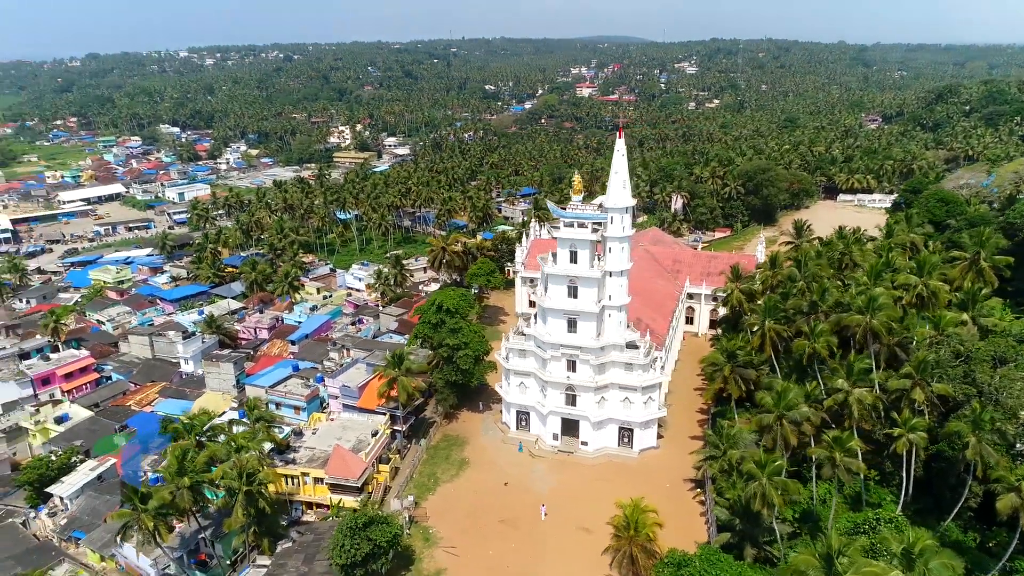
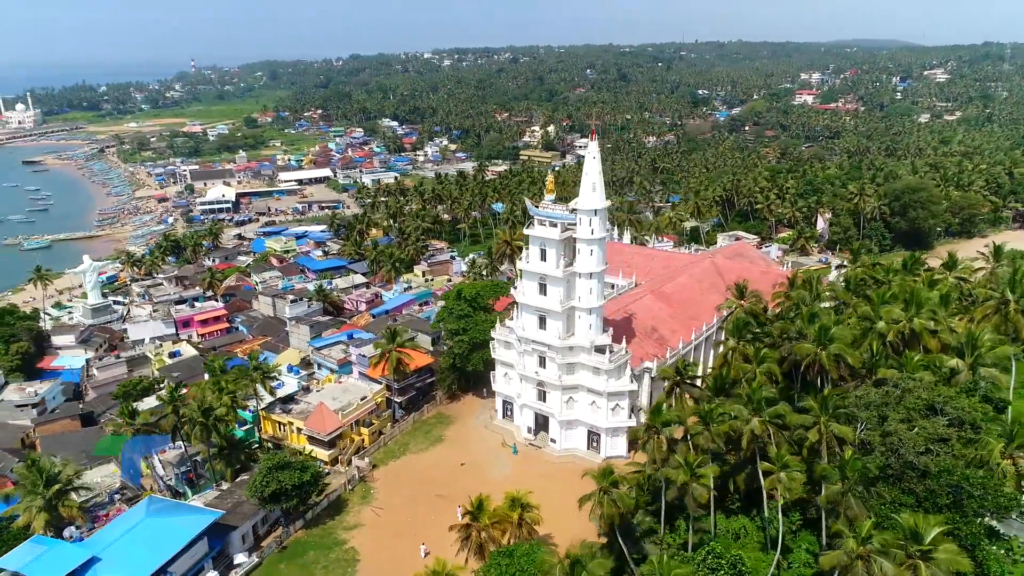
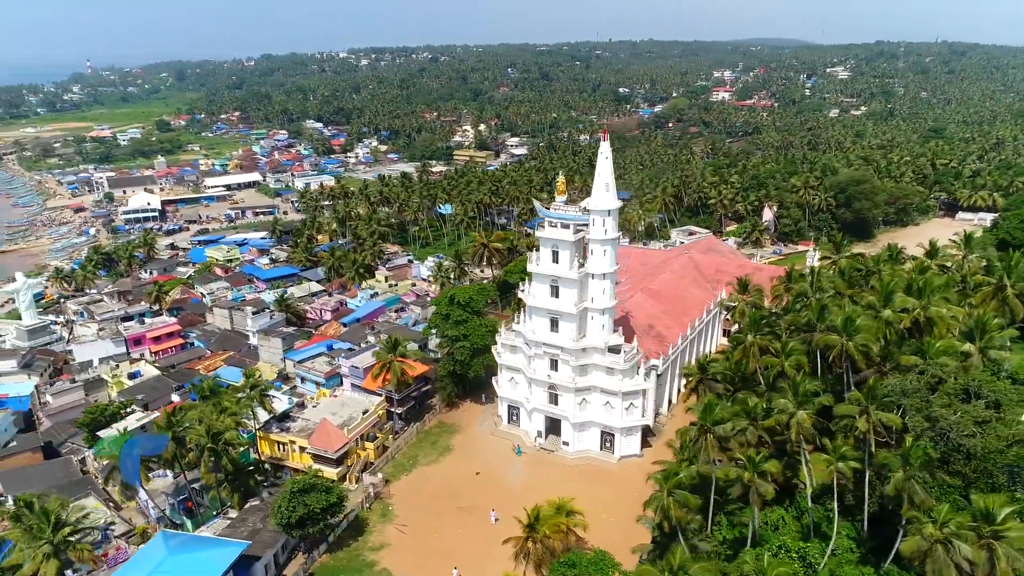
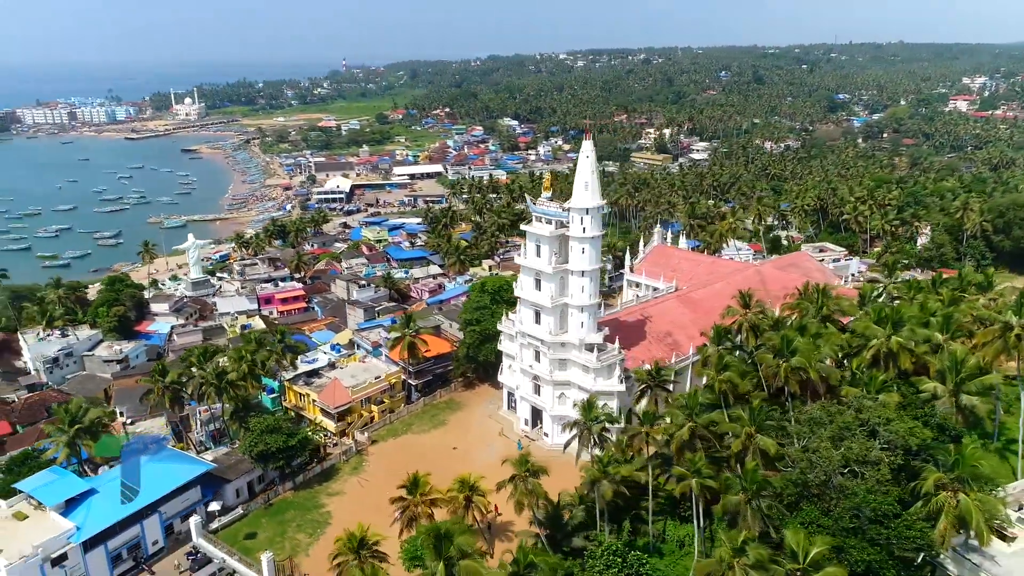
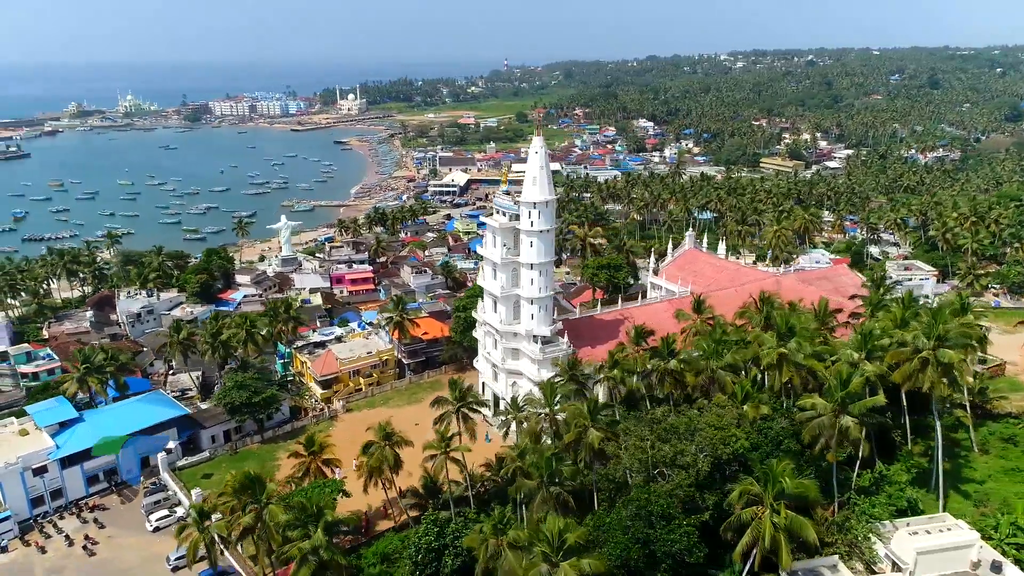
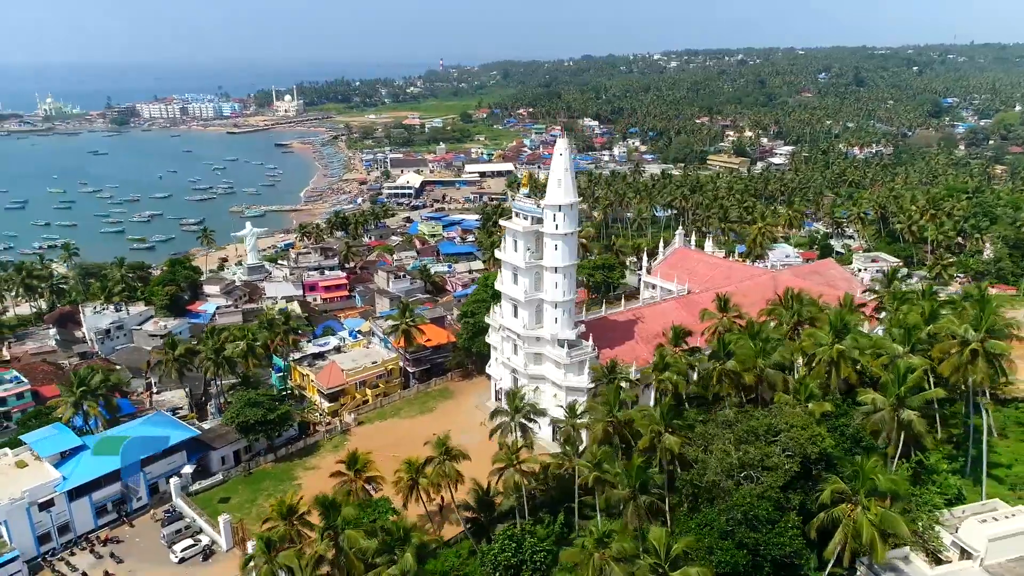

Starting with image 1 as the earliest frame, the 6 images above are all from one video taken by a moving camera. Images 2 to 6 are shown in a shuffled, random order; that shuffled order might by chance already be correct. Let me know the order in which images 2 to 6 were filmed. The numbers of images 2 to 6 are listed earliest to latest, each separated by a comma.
3, 2, 4, 6, 5
